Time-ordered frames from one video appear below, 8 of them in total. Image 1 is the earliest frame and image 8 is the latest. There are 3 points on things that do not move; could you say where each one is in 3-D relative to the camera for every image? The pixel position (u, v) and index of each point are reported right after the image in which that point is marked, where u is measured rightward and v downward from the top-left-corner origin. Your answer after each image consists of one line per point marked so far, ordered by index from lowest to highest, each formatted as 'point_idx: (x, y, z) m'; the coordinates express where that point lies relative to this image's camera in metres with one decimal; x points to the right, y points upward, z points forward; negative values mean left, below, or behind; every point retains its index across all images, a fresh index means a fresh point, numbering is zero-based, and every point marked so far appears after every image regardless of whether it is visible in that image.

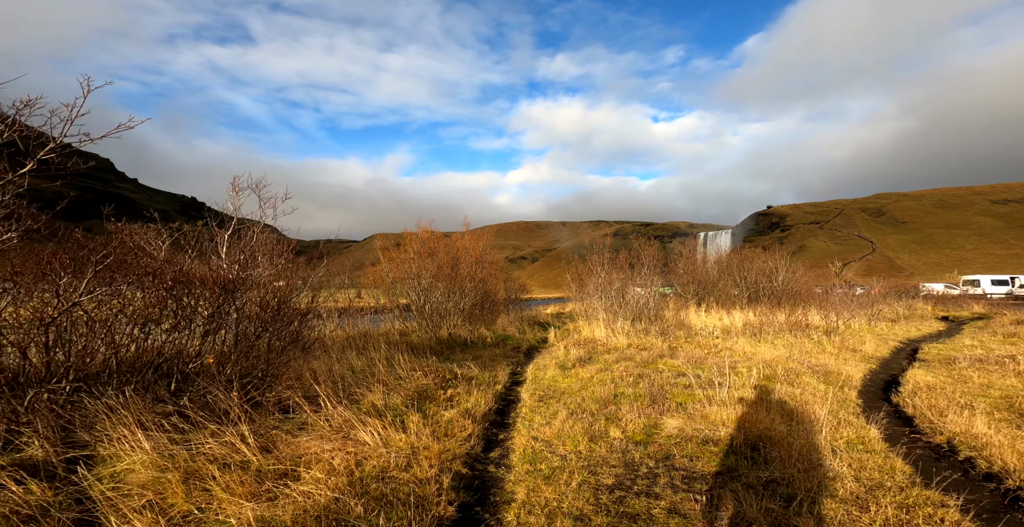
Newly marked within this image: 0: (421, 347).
0: (-2.4, -2.3, +14.2) m
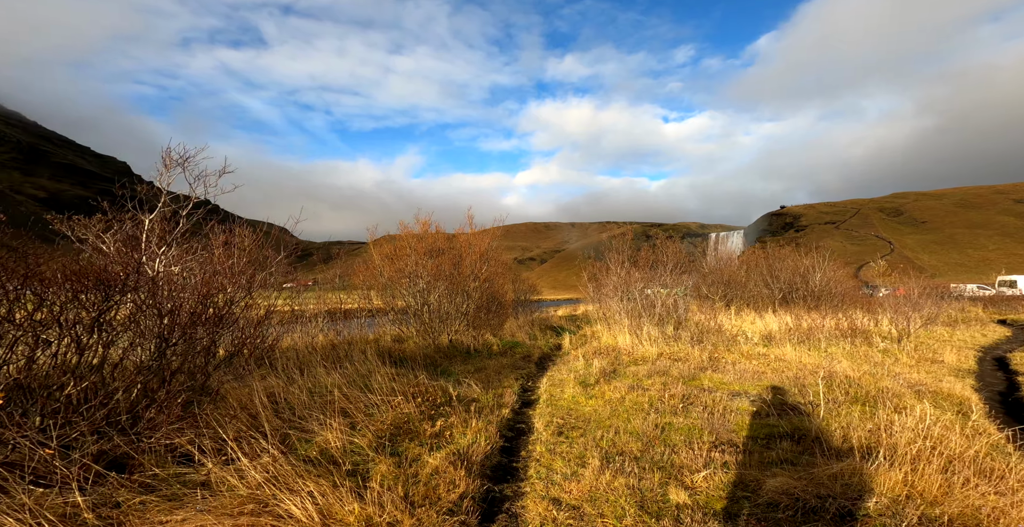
0: (-2.2, -2.2, +12.1) m
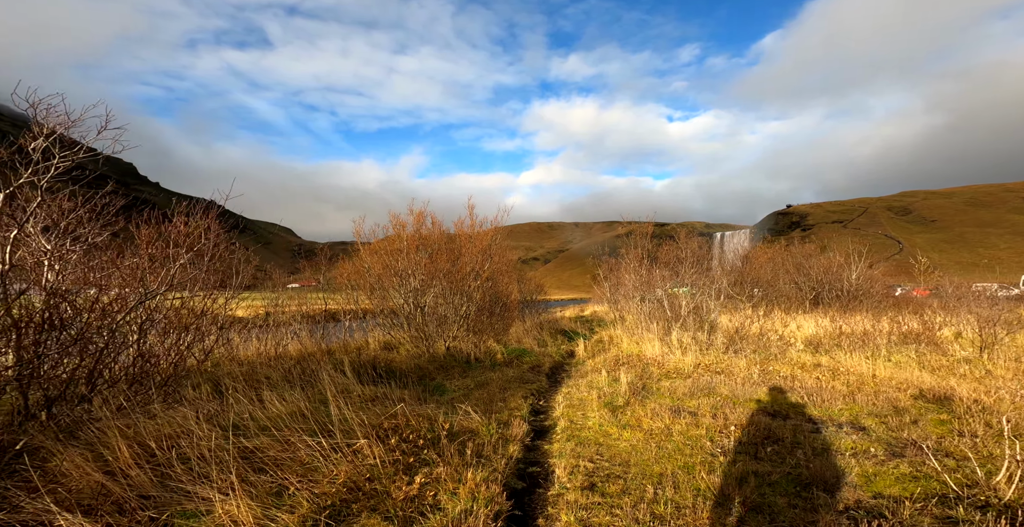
0: (-2.0, -2.1, +10.1) m
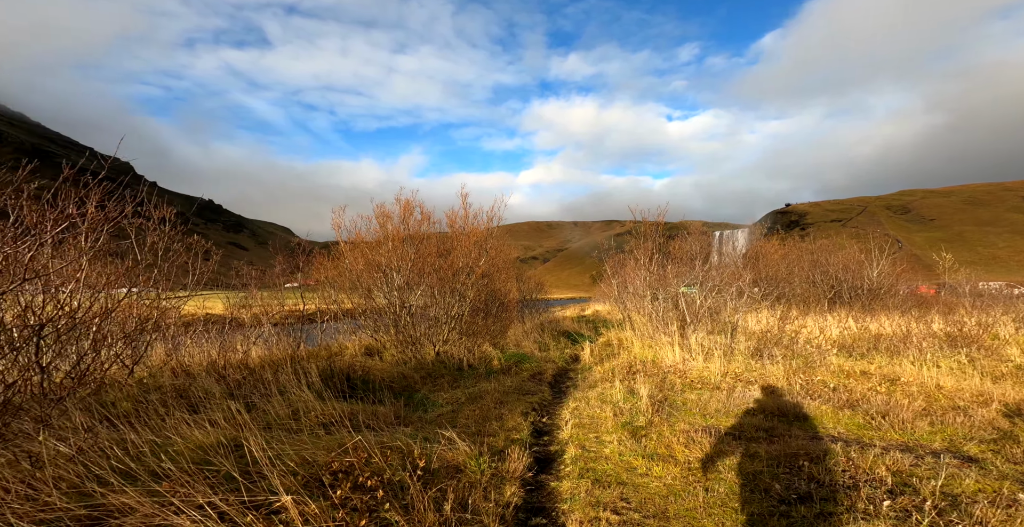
0: (-2.1, -2.0, +8.7) m
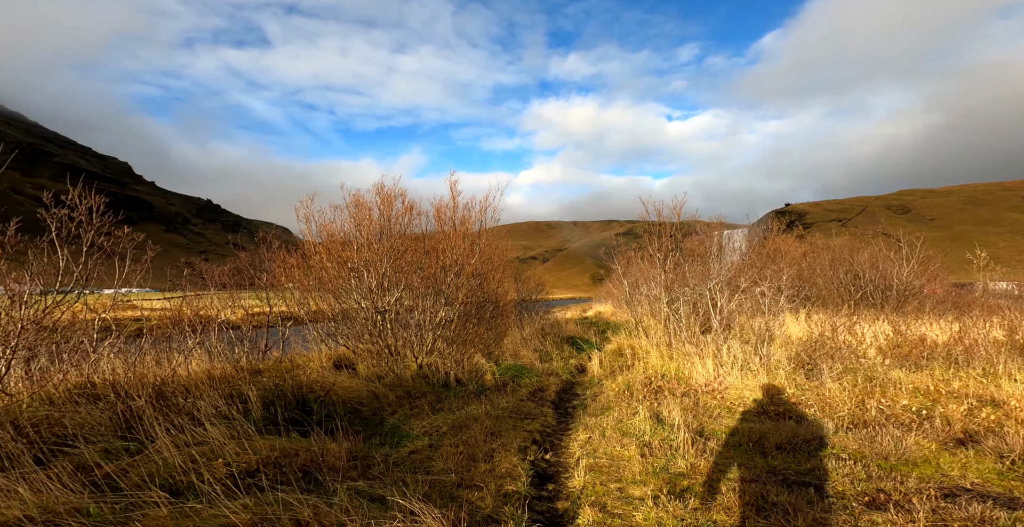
0: (-2.1, -1.9, +7.0) m
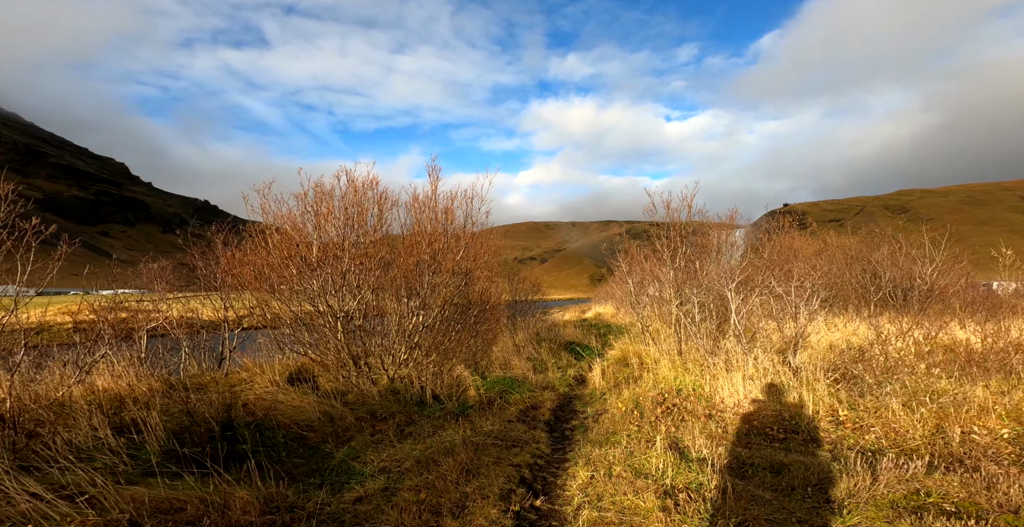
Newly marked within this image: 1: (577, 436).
0: (-2.3, -1.8, +5.6) m
1: (+0.8, -2.2, +6.8) m
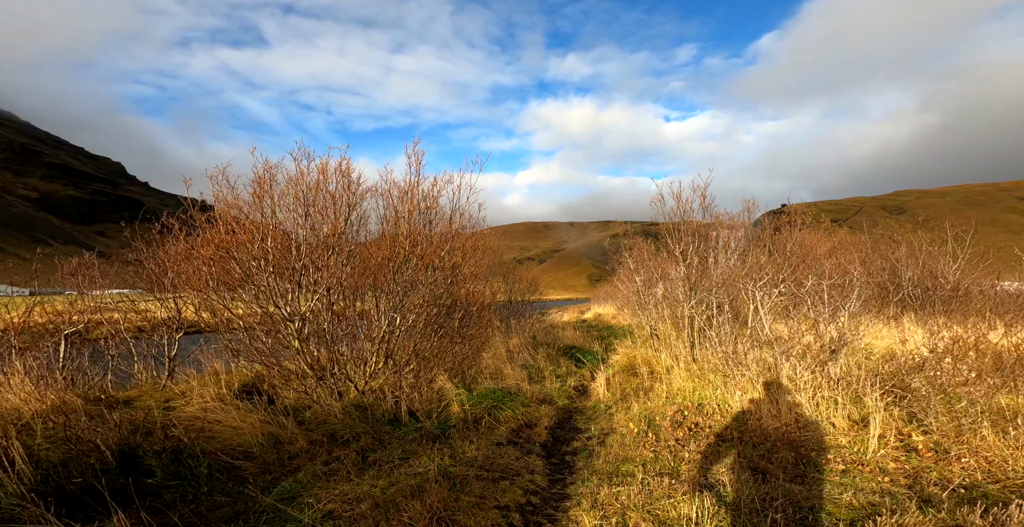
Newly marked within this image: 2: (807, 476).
0: (-2.4, -1.7, +4.4) m
1: (+0.7, -2.1, +5.6) m
2: (+2.5, -1.7, +4.6) m
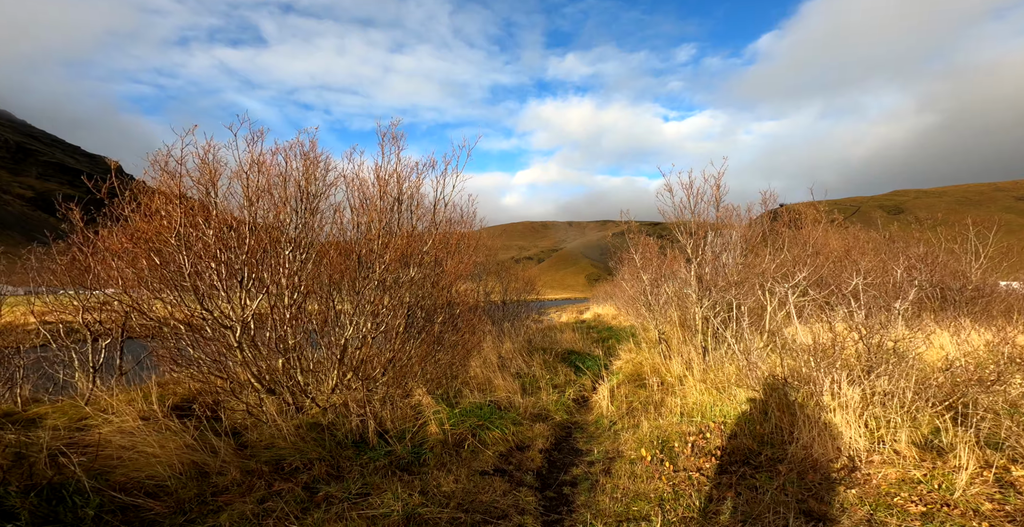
0: (-2.5, -1.7, +3.4) m
1: (+0.6, -2.0, +4.6) m
2: (+2.3, -1.7, +3.6) m
